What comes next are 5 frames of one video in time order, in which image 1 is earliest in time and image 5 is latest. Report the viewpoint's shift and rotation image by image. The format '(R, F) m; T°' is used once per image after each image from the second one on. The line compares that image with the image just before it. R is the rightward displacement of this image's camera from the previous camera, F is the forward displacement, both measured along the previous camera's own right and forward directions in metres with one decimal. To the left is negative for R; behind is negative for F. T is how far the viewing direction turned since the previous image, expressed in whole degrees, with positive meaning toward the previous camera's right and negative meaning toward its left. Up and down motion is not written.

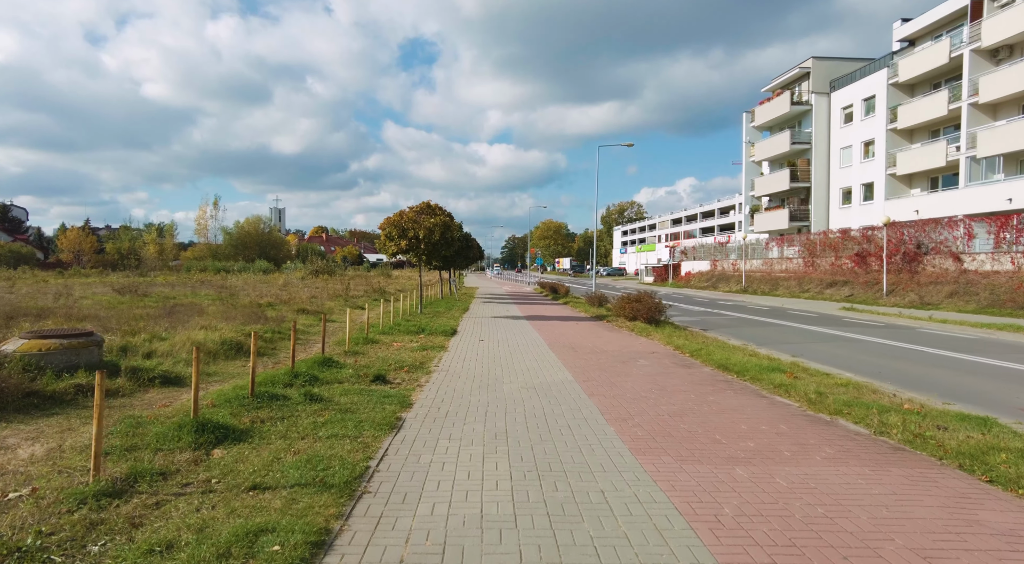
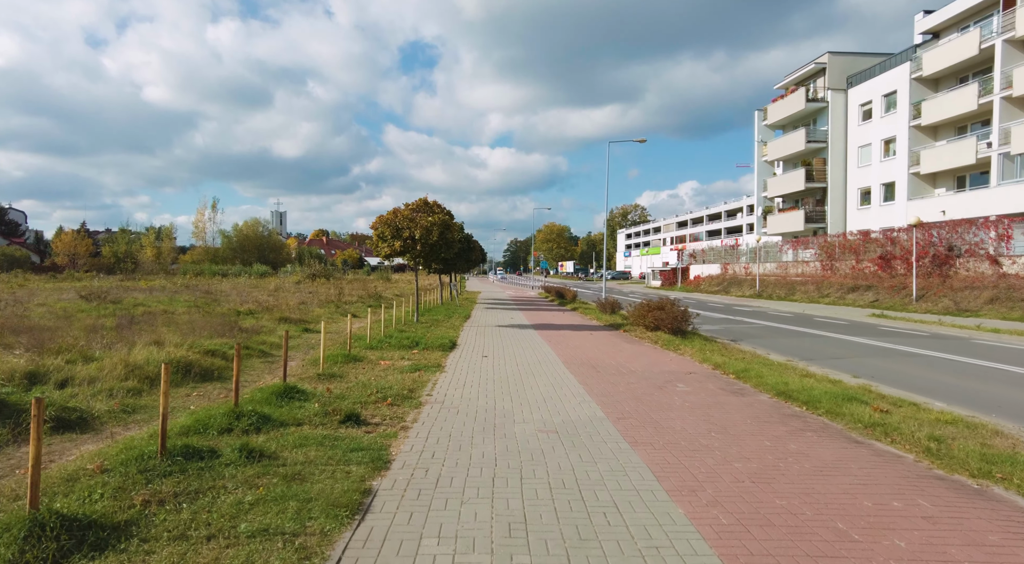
(-0.1, +2.1) m; 0°
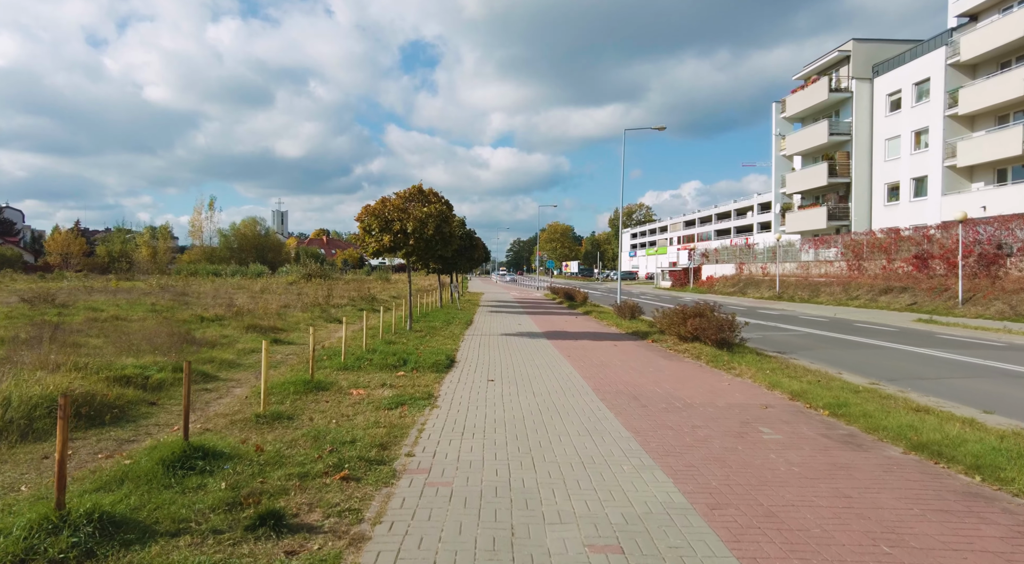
(-0.2, +2.8) m; 0°
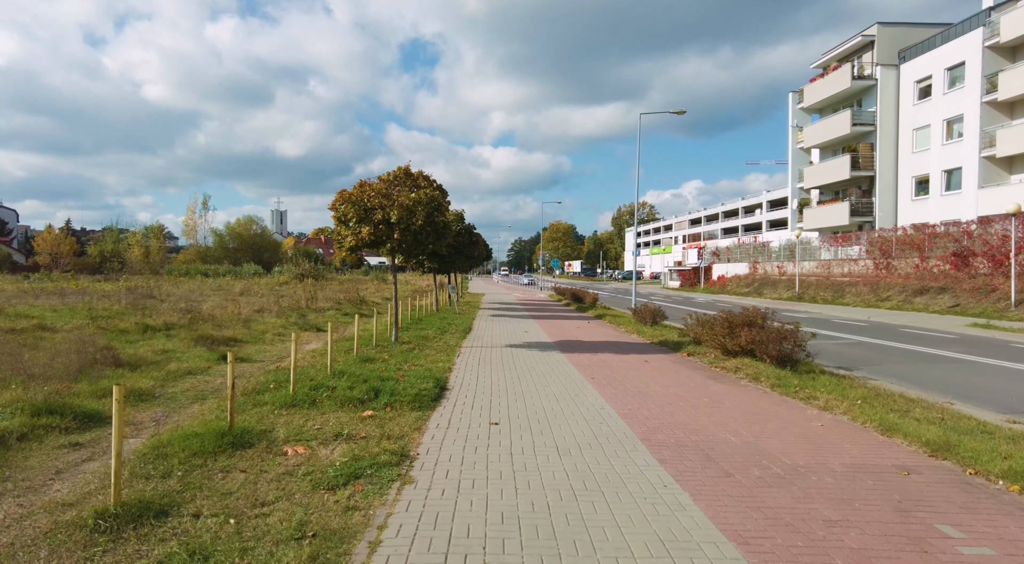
(-0.1, +2.8) m; 0°
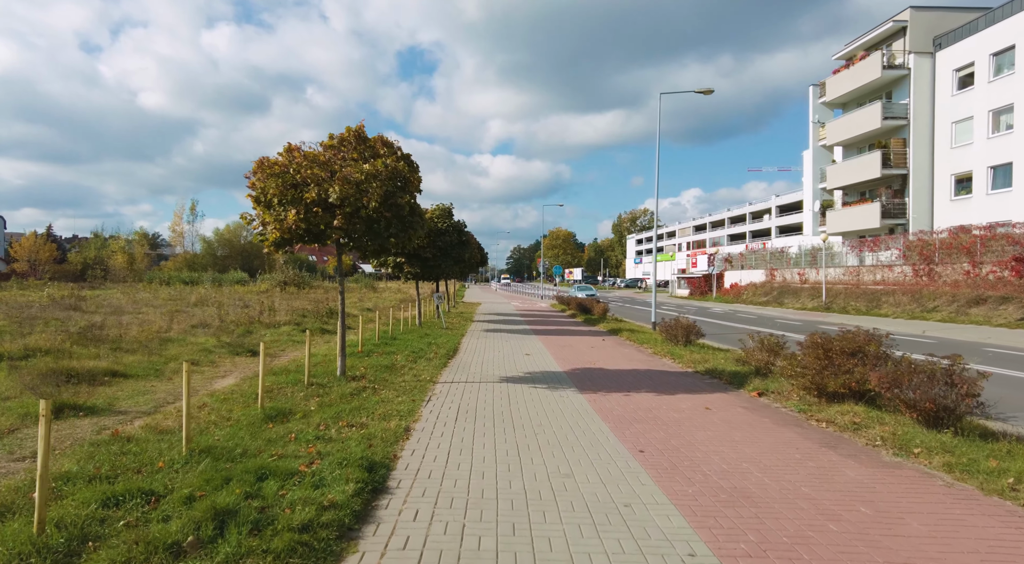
(0.0, +4.0) m; 0°
